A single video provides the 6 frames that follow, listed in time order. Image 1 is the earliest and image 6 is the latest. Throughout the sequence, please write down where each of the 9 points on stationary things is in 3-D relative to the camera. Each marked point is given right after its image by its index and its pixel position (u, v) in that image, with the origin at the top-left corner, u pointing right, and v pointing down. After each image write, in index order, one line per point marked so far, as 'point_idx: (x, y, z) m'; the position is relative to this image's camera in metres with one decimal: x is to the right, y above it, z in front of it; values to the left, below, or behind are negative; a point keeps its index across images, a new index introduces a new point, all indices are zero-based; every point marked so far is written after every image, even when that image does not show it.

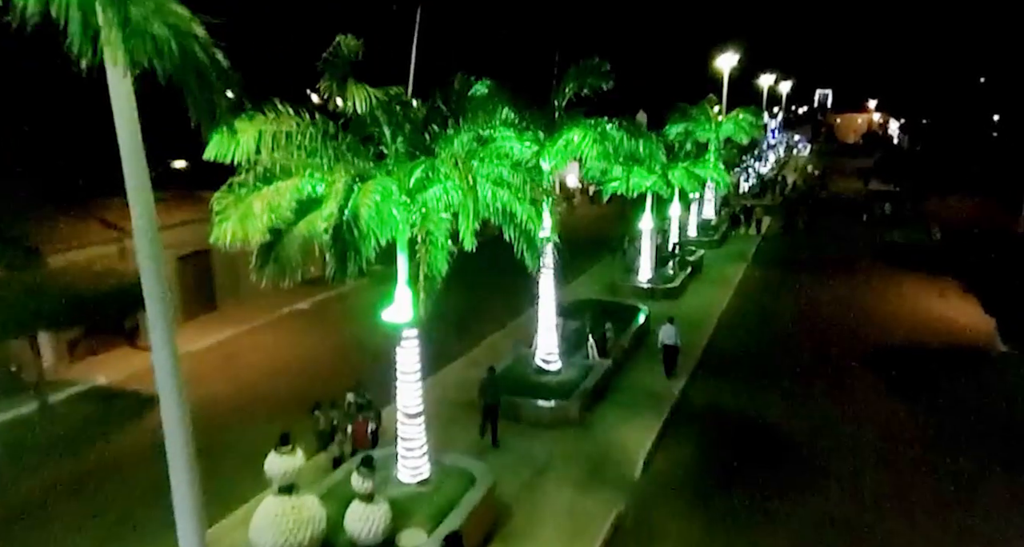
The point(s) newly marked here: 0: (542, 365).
0: (-0.1, -1.5, +11.5) m
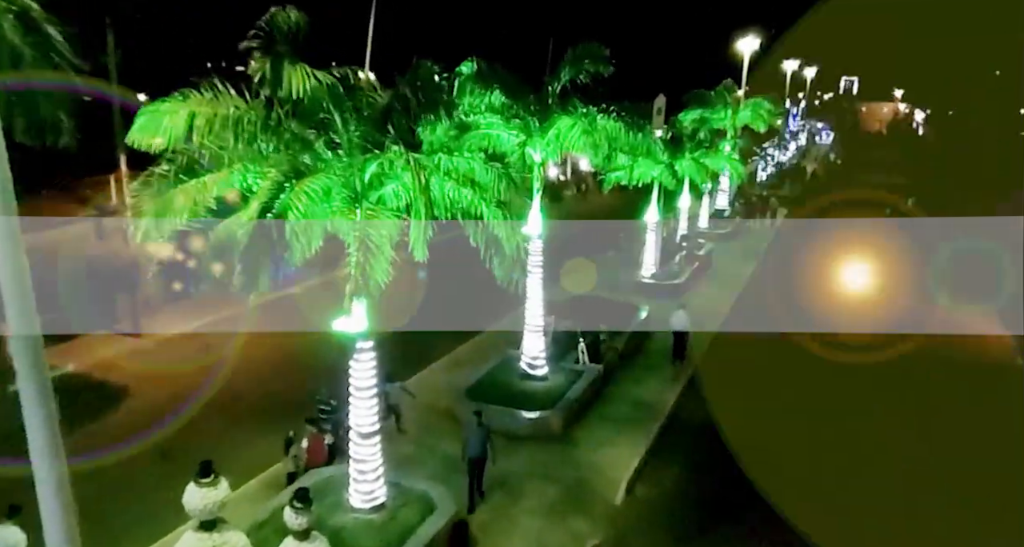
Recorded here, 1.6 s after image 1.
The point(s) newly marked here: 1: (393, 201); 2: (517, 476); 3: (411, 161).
0: (+0.3, -1.5, +10.5) m
1: (-1.0, +0.6, +5.6) m
2: (+0.1, -2.5, +8.3) m
3: (-0.8, +0.9, +5.6) m
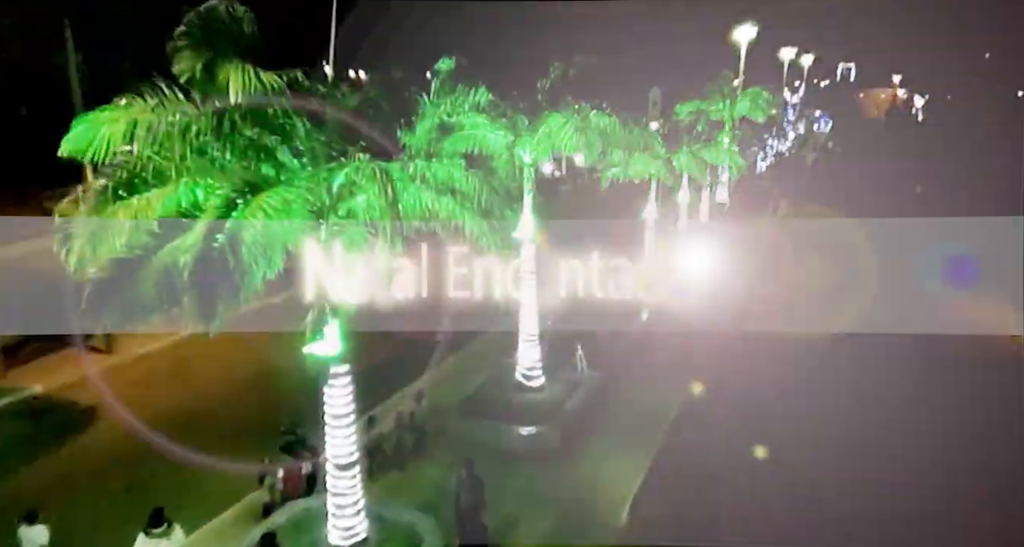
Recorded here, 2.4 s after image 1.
0: (+0.2, -1.6, +10.0) m
1: (-1.1, +0.4, +5.0) m
2: (0.0, -2.6, +7.8) m
3: (-1.0, +0.8, +5.0) m
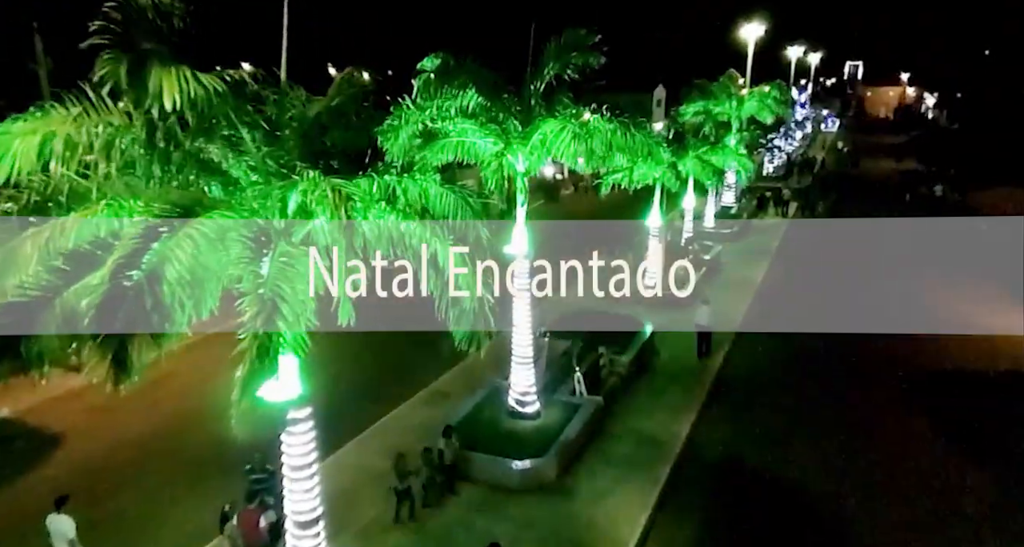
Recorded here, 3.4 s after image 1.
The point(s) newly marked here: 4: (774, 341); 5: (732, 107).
0: (+0.1, -1.8, +9.3) m
1: (-1.2, +0.2, +4.3) m
2: (-0.1, -2.8, +7.1) m
3: (-1.1, +0.5, +4.3) m
4: (+5.3, -1.4, +13.8) m
5: (+6.2, +4.7, +19.0) m
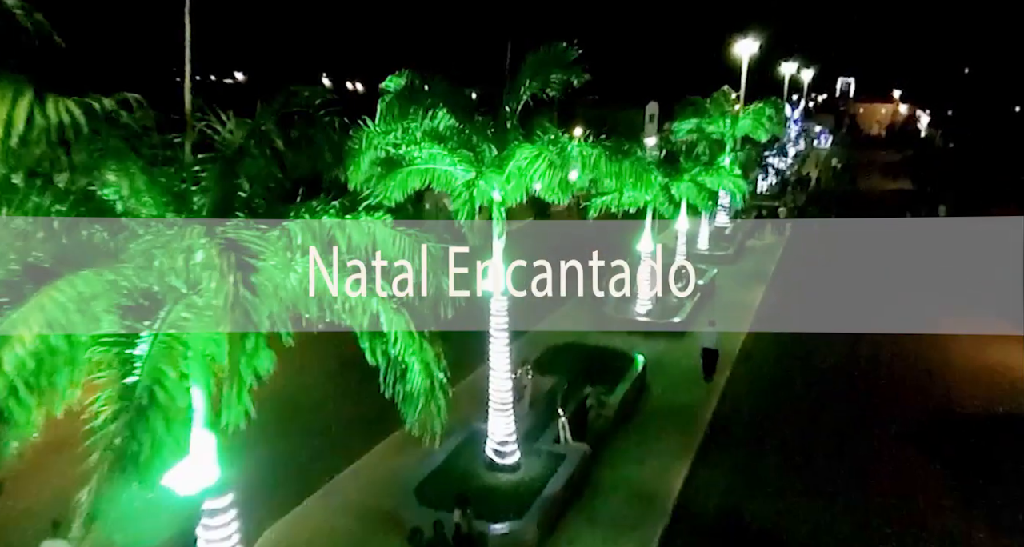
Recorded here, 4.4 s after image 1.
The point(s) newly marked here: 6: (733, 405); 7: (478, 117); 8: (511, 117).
0: (-0.2, -2.3, +8.4) m
1: (-1.5, -0.2, +3.5) m
2: (-0.4, -3.2, +6.2) m
3: (-1.4, +0.2, +3.5) m
4: (+5.0, -2.0, +13.0) m
5: (+5.8, +4.0, +18.4) m
6: (+3.7, -2.3, +11.1) m
7: (-0.4, +1.8, +7.8) m
8: (0.0, +1.8, +8.0) m
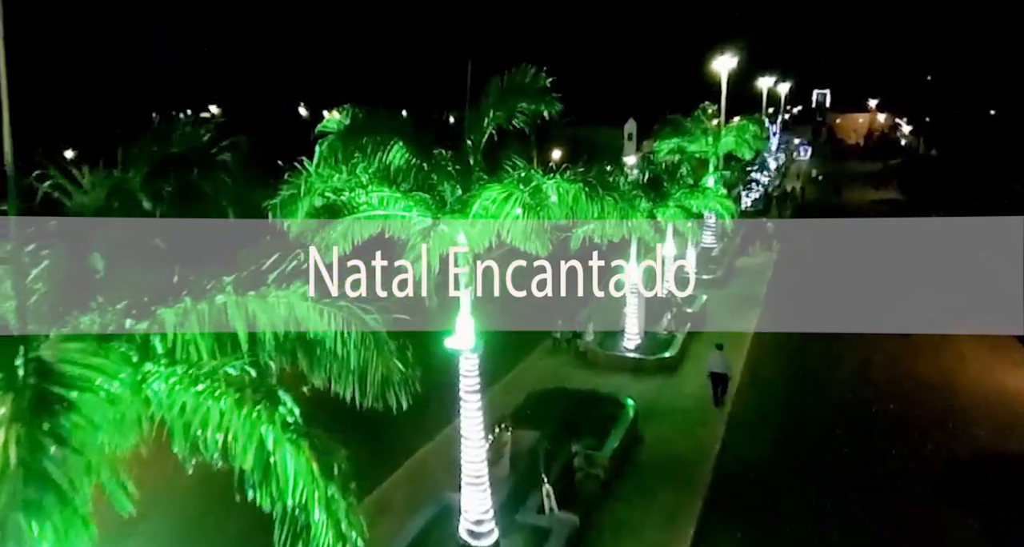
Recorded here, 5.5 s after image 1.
0: (-0.4, -2.9, +7.4) m
1: (-1.7, -0.6, +2.5) m
2: (-0.5, -3.8, +5.1) m
3: (-1.6, -0.3, +2.5) m
4: (+4.6, -2.5, +12.1) m
5: (+5.2, +3.4, +17.6) m
6: (+3.4, -2.8, +10.1) m
7: (-0.8, +1.2, +6.9) m
8: (-0.4, +1.3, +7.0) m
